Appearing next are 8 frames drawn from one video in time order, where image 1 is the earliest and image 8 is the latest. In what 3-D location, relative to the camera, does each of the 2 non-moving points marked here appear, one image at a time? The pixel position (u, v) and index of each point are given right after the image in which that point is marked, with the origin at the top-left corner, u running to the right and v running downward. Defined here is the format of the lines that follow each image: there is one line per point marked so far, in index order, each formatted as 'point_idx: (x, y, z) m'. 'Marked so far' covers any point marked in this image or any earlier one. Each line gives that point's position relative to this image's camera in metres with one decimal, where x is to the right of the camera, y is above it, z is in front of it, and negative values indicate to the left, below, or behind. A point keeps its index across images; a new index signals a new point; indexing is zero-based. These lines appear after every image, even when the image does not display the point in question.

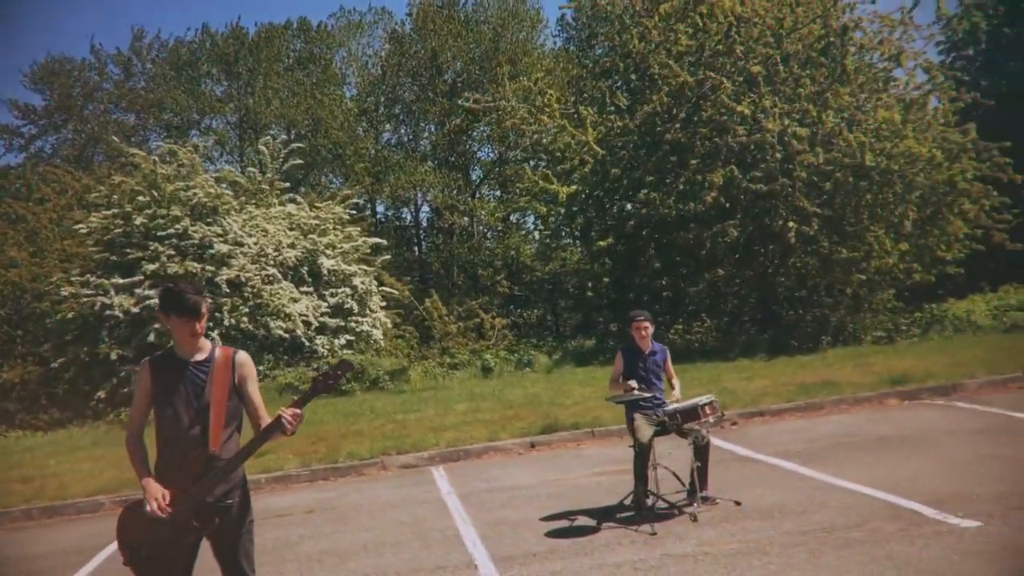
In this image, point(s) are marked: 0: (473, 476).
0: (-0.3, -1.7, +8.8) m
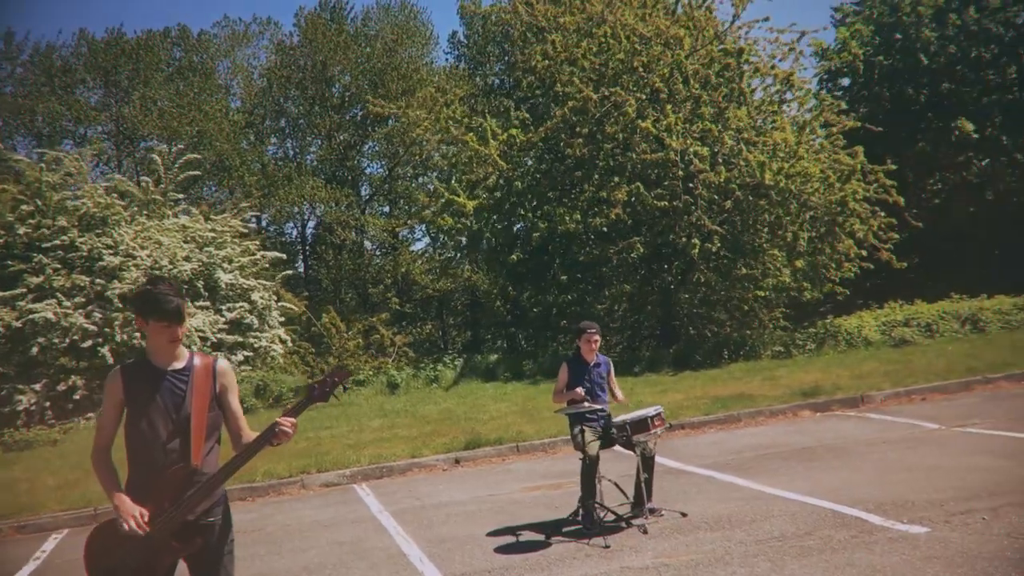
0: (-0.9, -1.8, +8.6) m
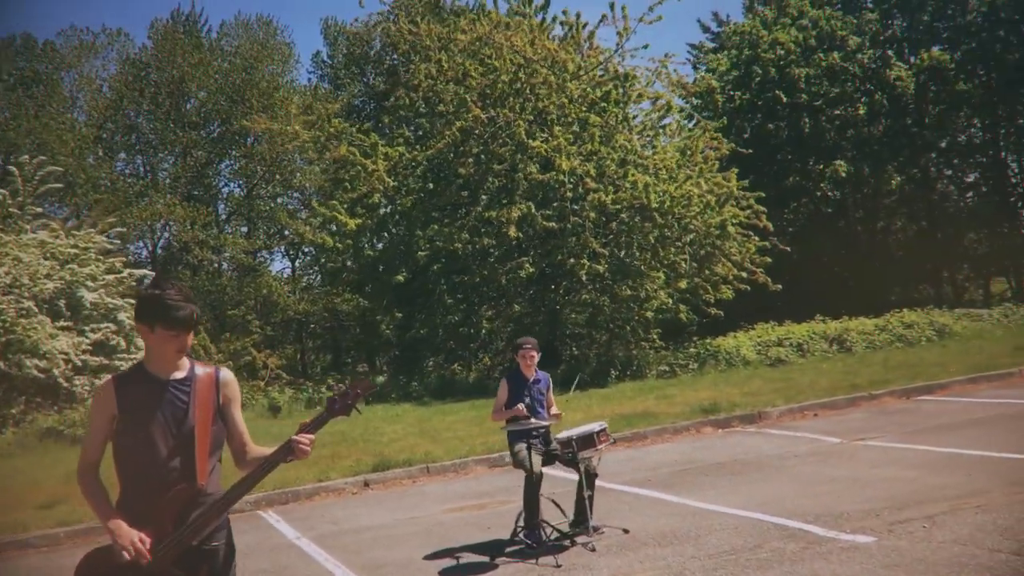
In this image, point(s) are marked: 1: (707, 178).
0: (-1.6, -1.9, +8.2) m
1: (+3.9, +2.2, +19.8) m
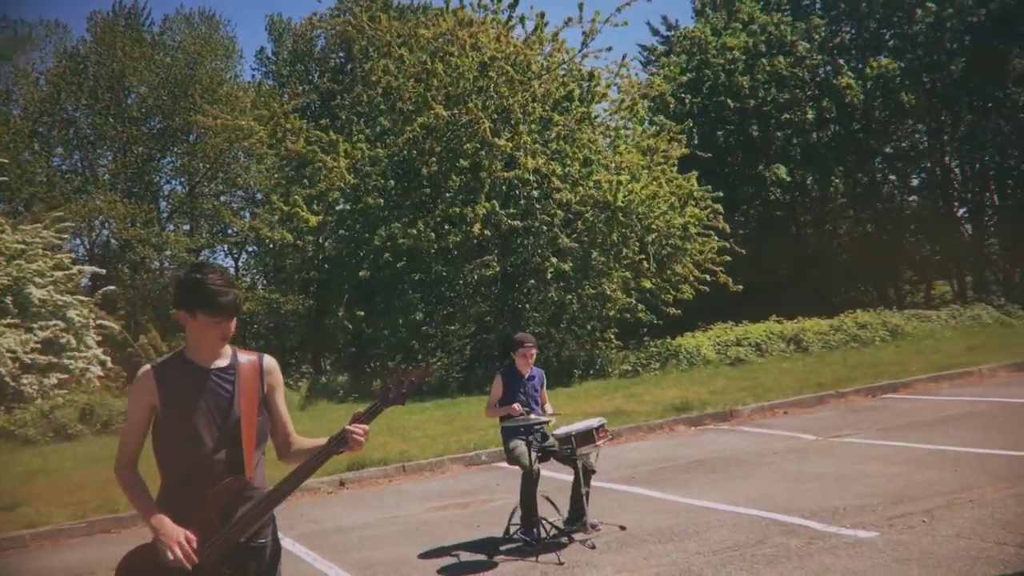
0: (-1.7, -1.9, +8.0) m
1: (+3.1, +2.2, +19.9) m
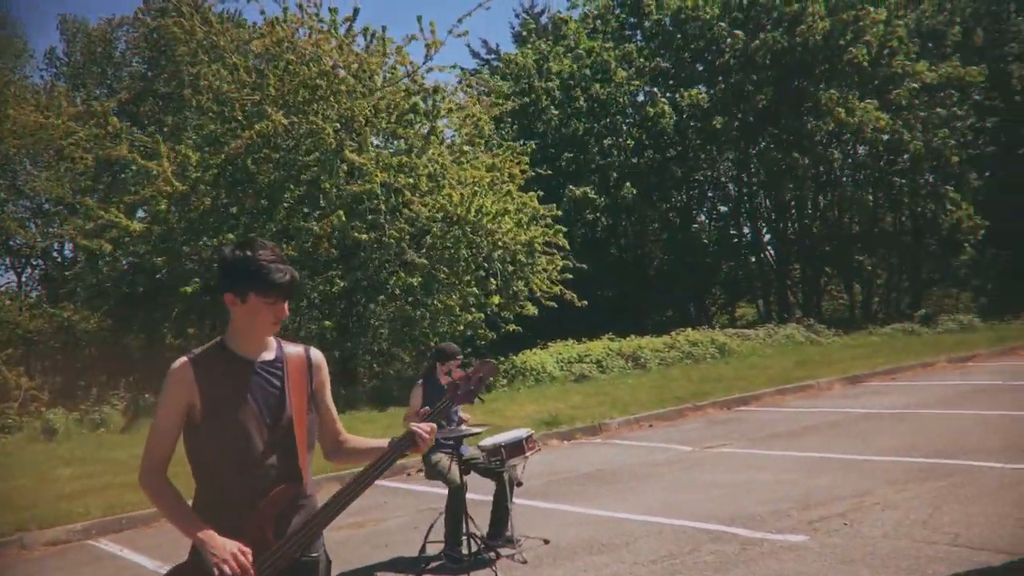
0: (-2.5, -1.9, +7.4) m
1: (0.0, +1.9, +20.0) m
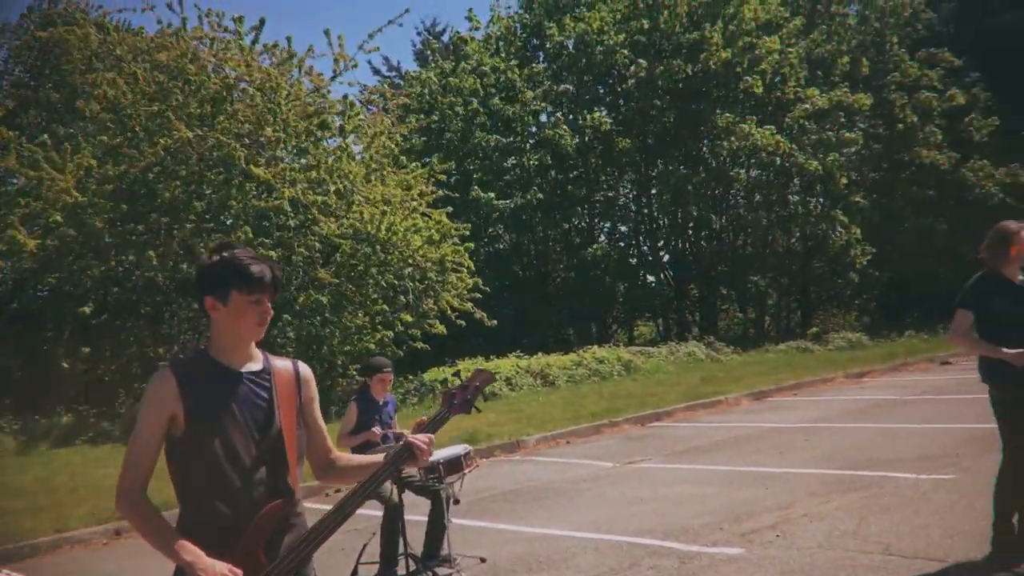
0: (-3.0, -2.0, +7.0) m
1: (-1.8, +1.6, +19.9) m
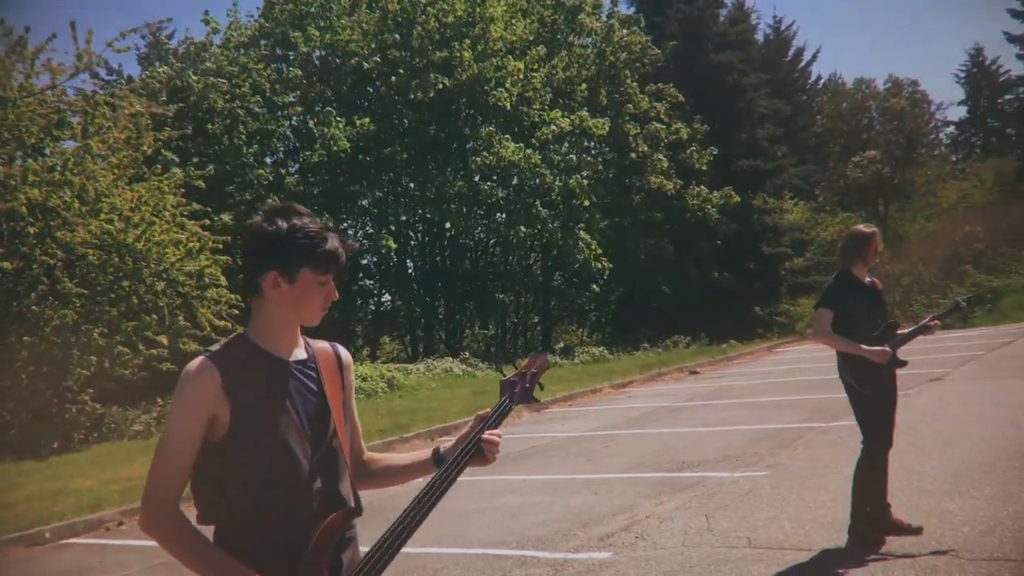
0: (-4.0, -2.0, +5.8) m
1: (-6.2, +1.3, +18.6) m
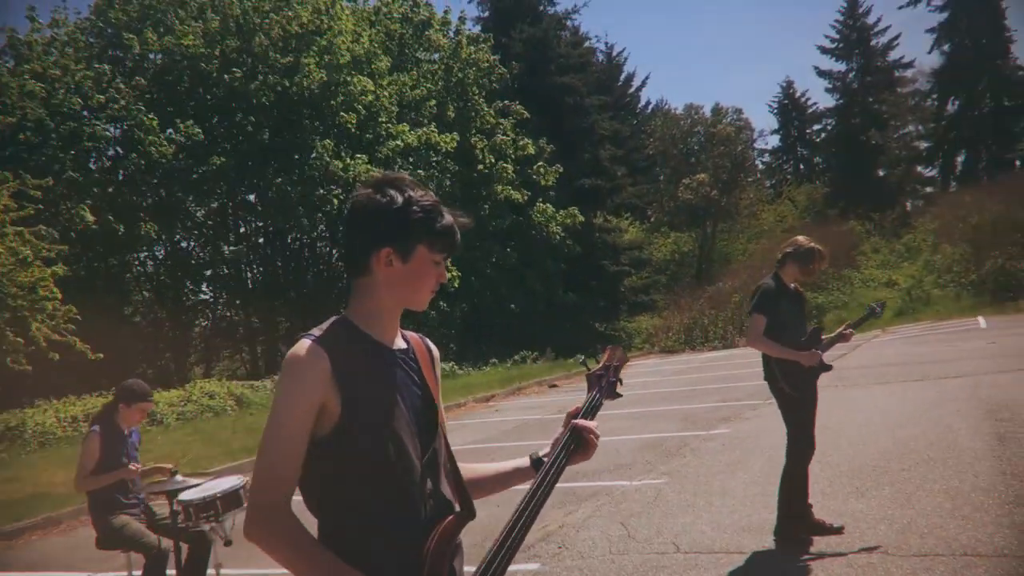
0: (-4.3, -2.0, +4.9) m
1: (-8.6, +1.1, +17.3) m
